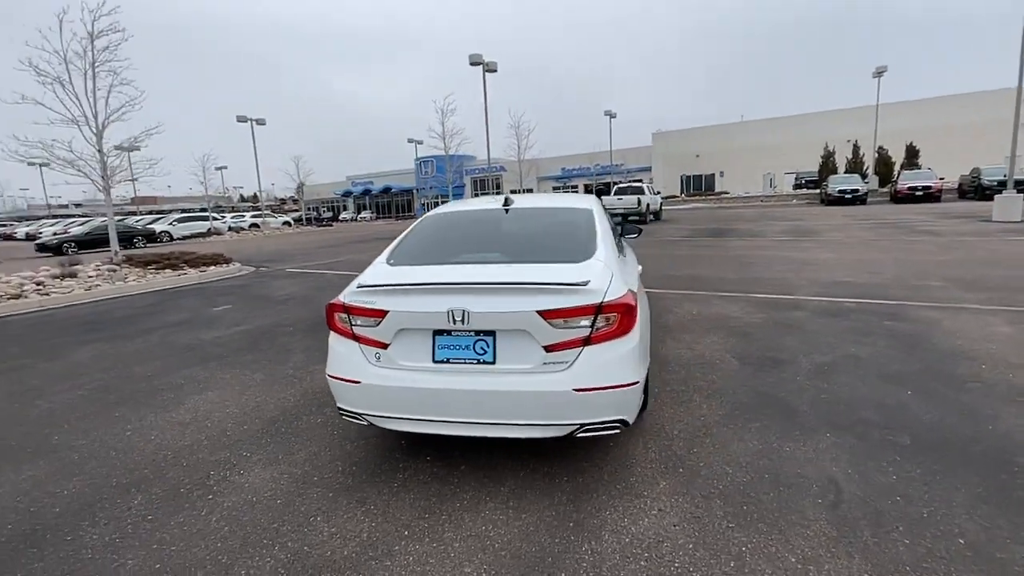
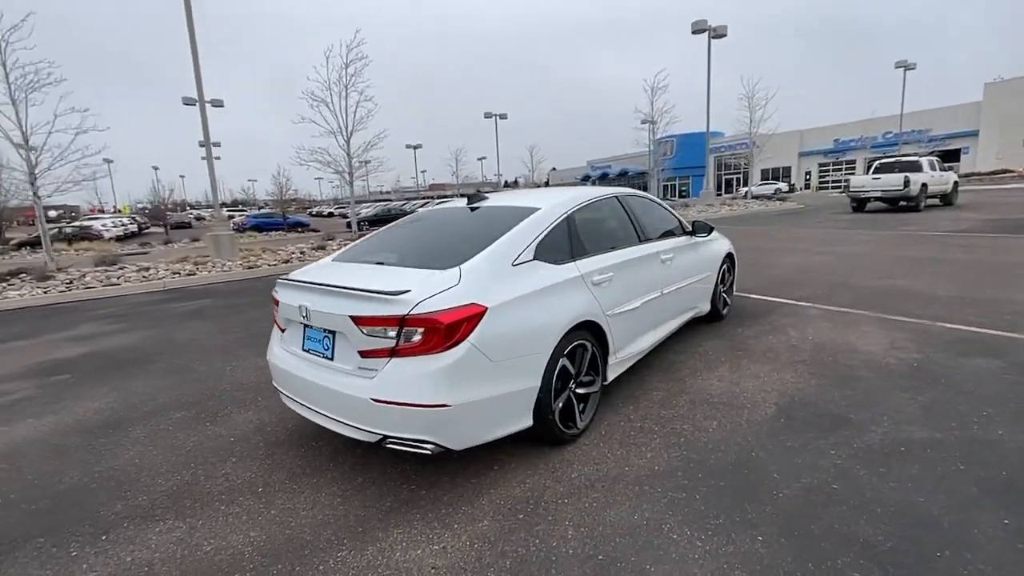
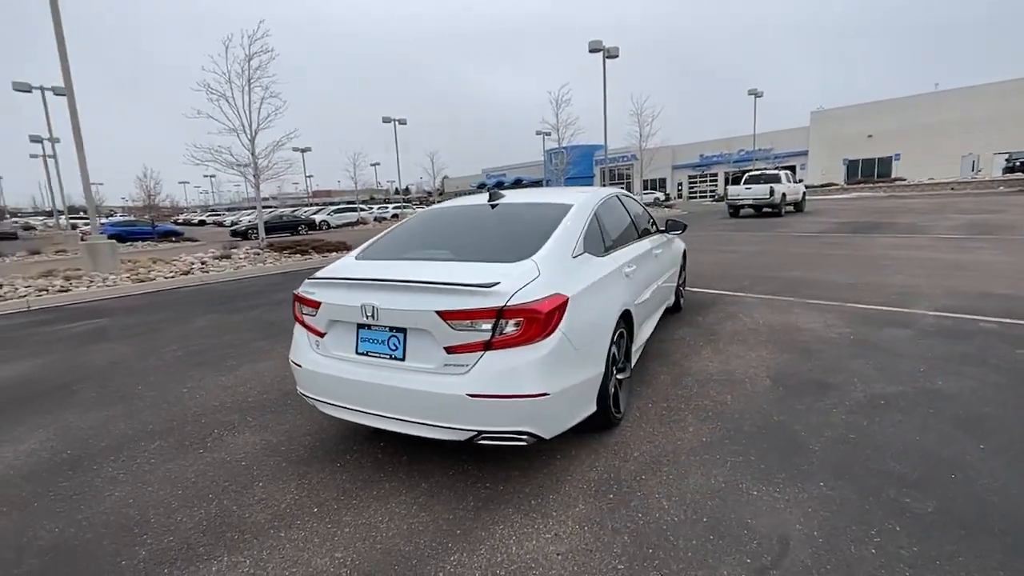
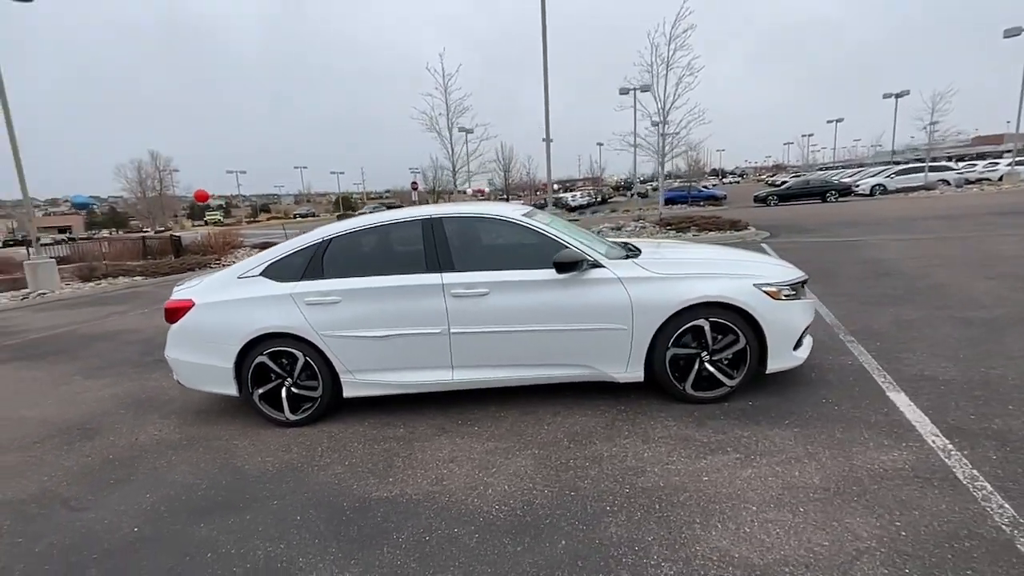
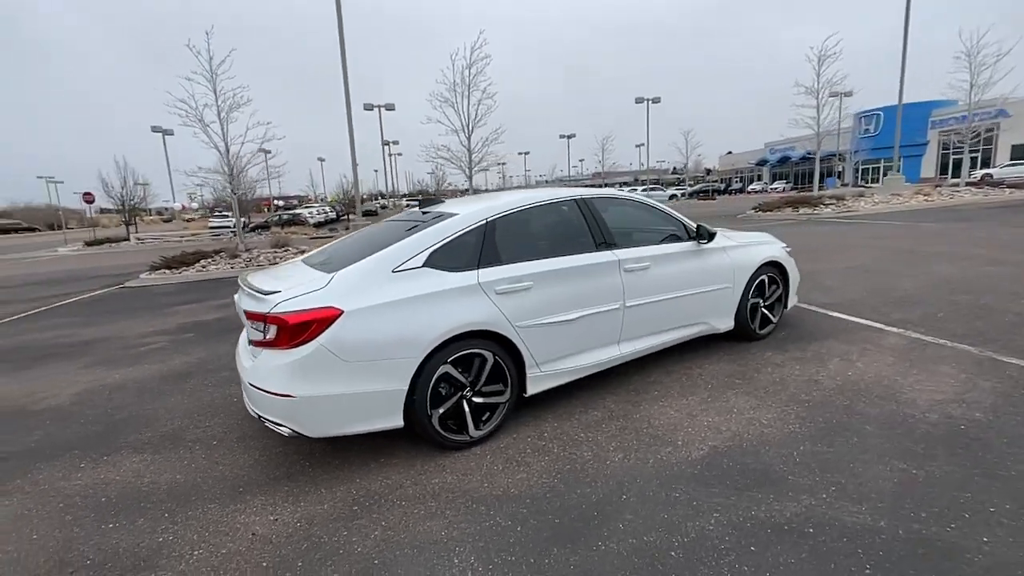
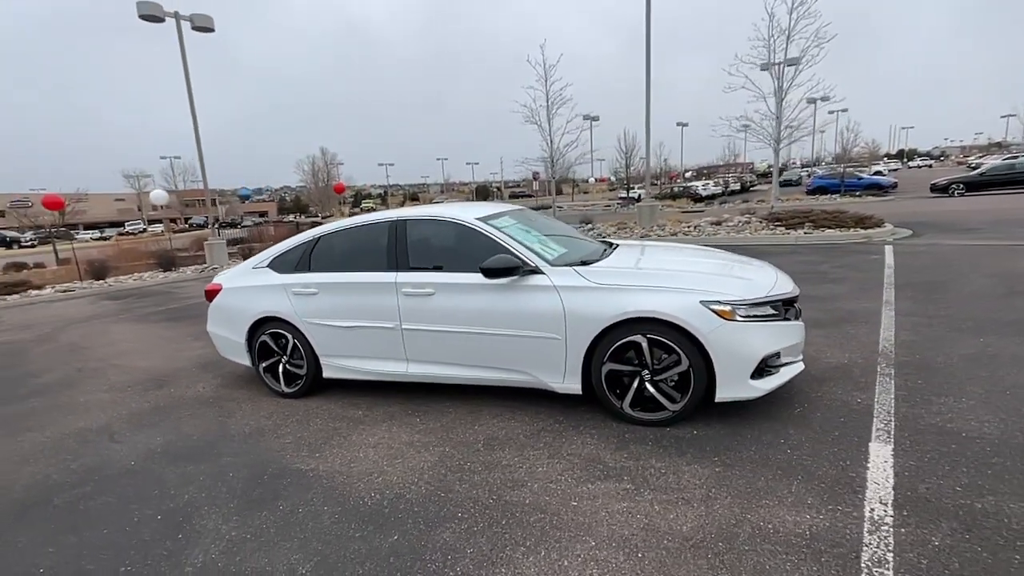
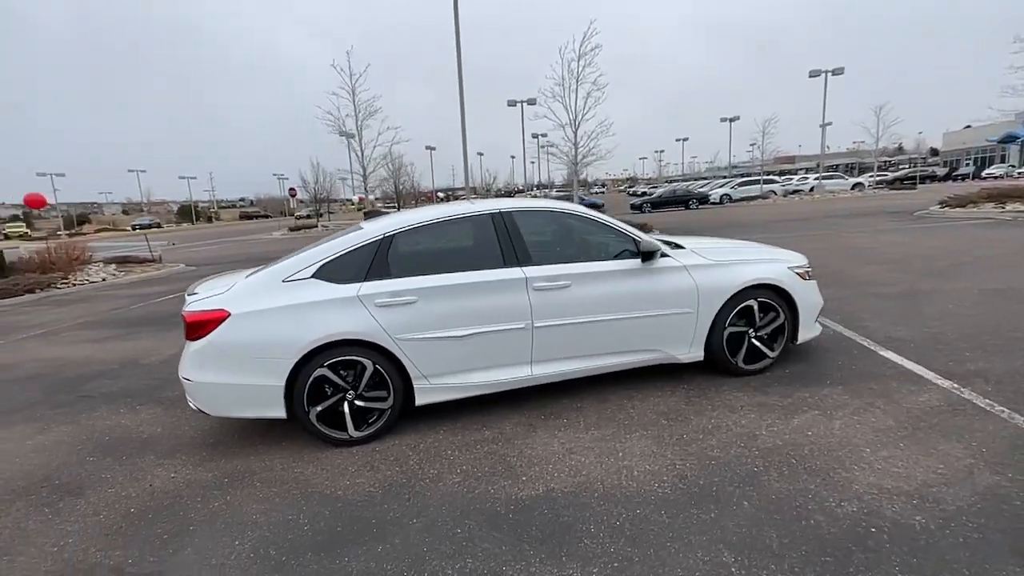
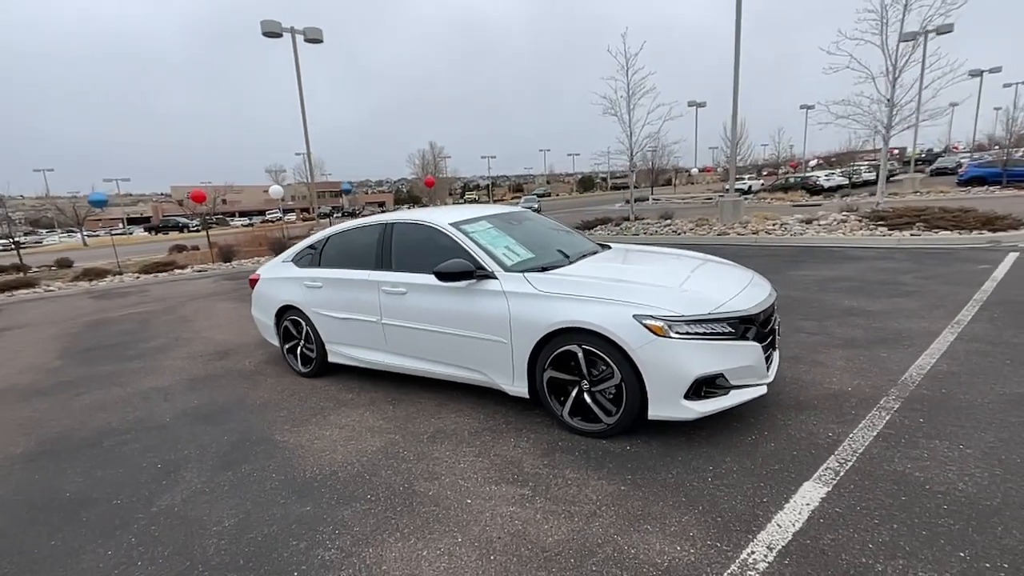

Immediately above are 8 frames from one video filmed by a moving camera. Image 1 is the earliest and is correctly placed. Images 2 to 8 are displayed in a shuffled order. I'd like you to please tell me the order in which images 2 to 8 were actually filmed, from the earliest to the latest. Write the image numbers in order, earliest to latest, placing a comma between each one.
3, 2, 5, 7, 4, 6, 8
